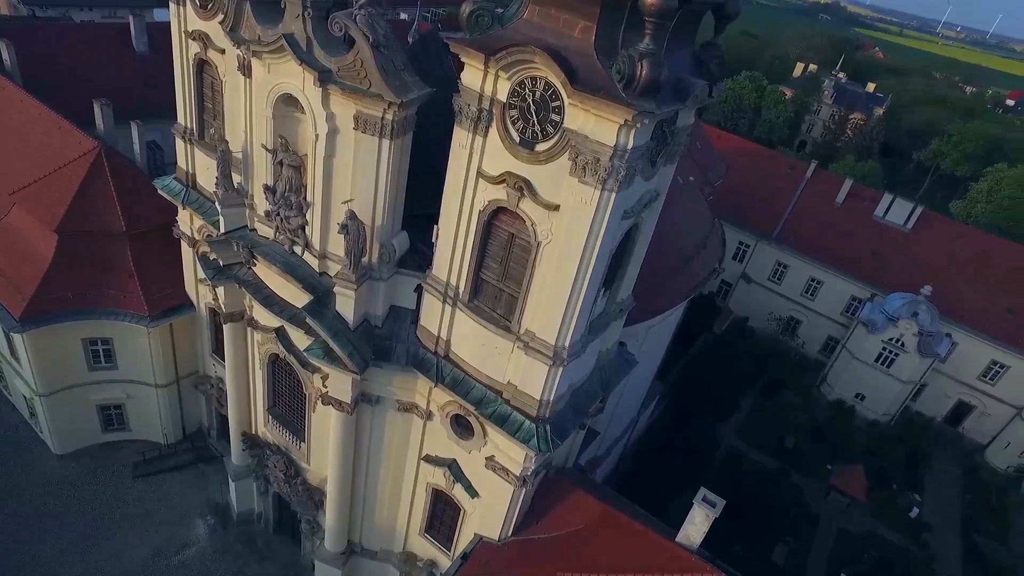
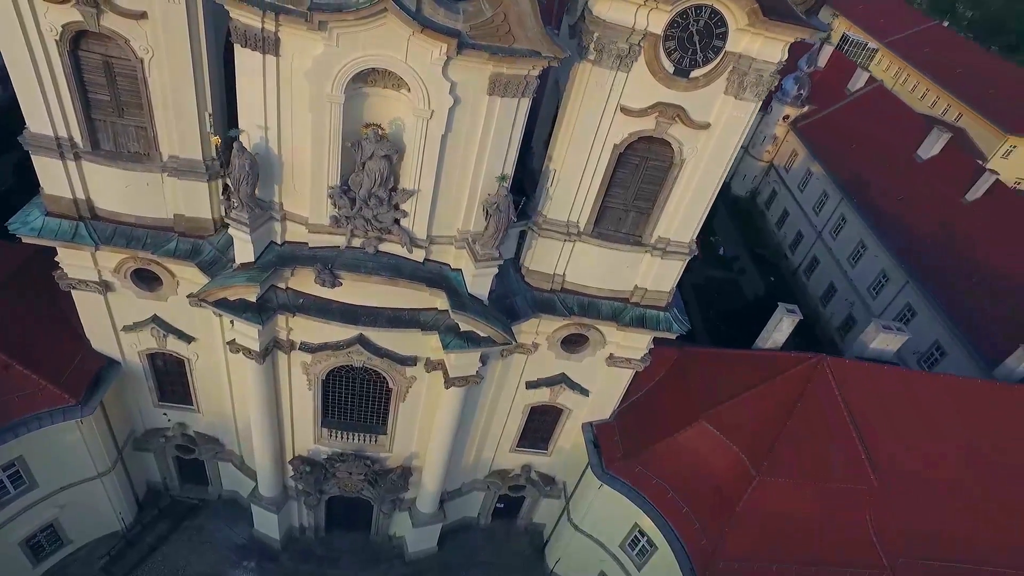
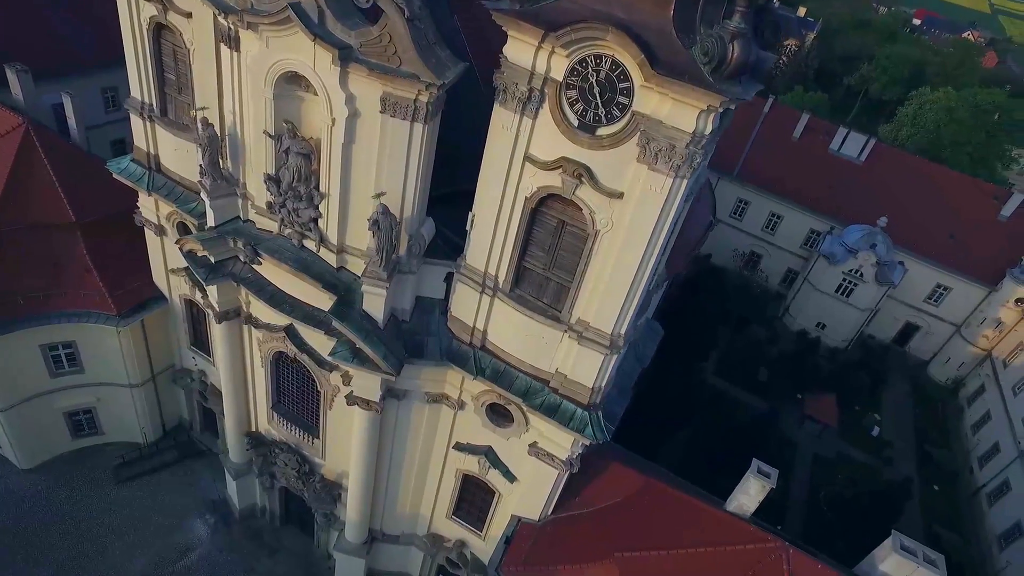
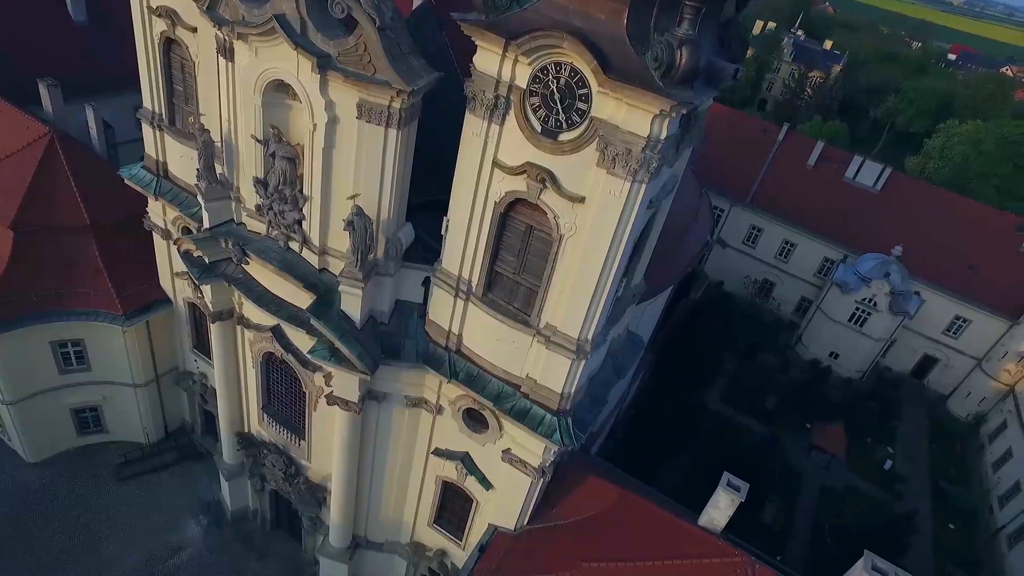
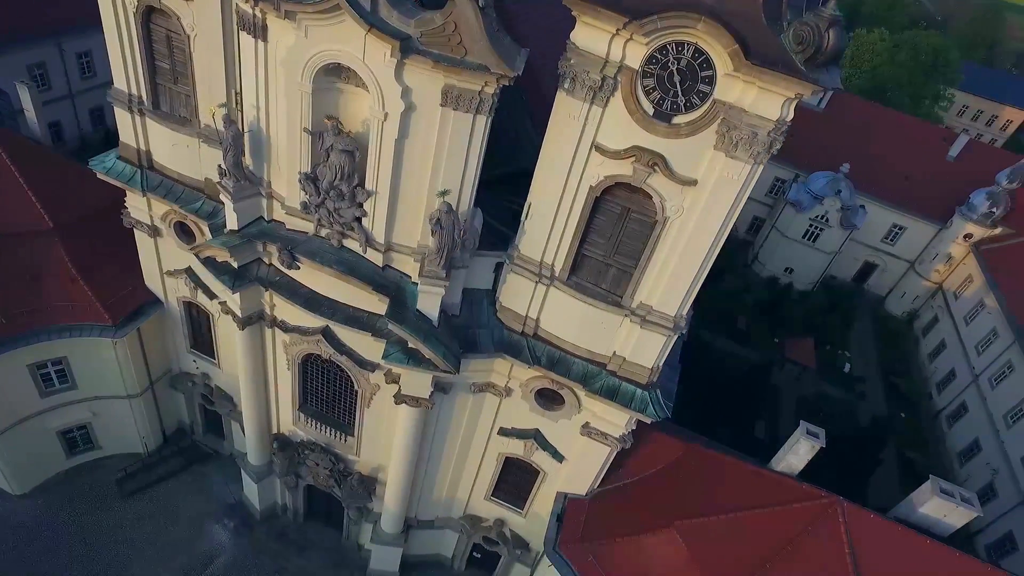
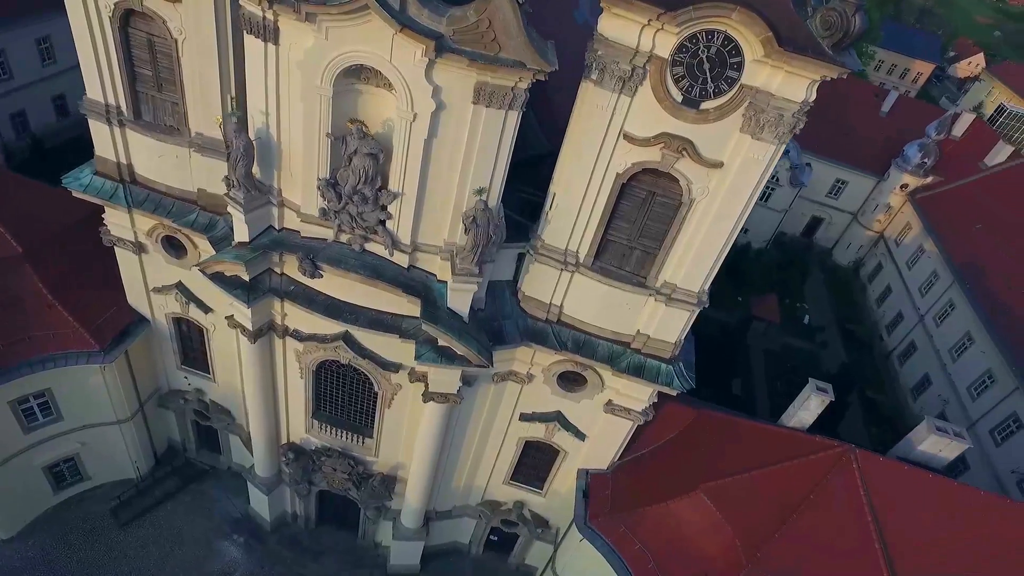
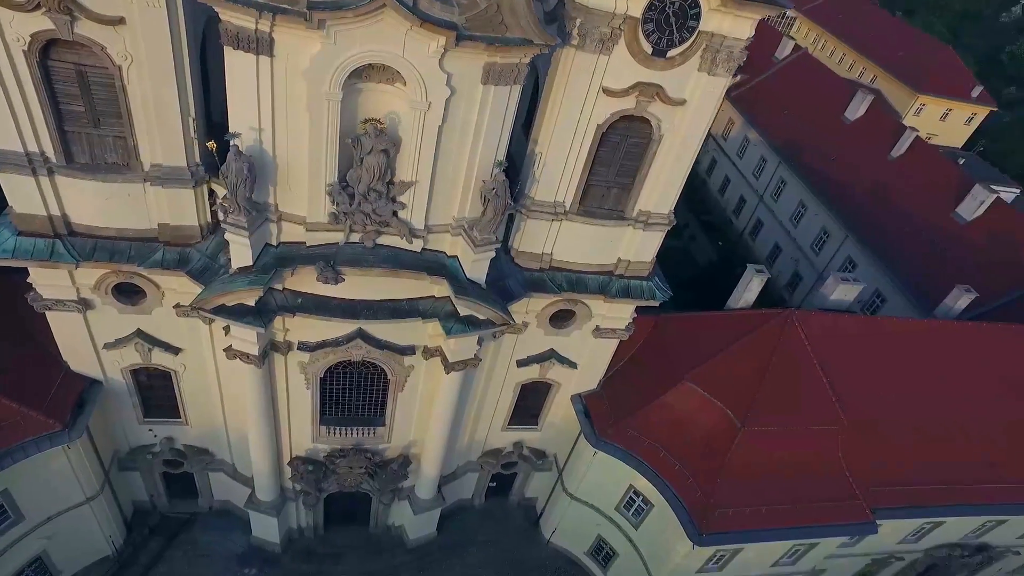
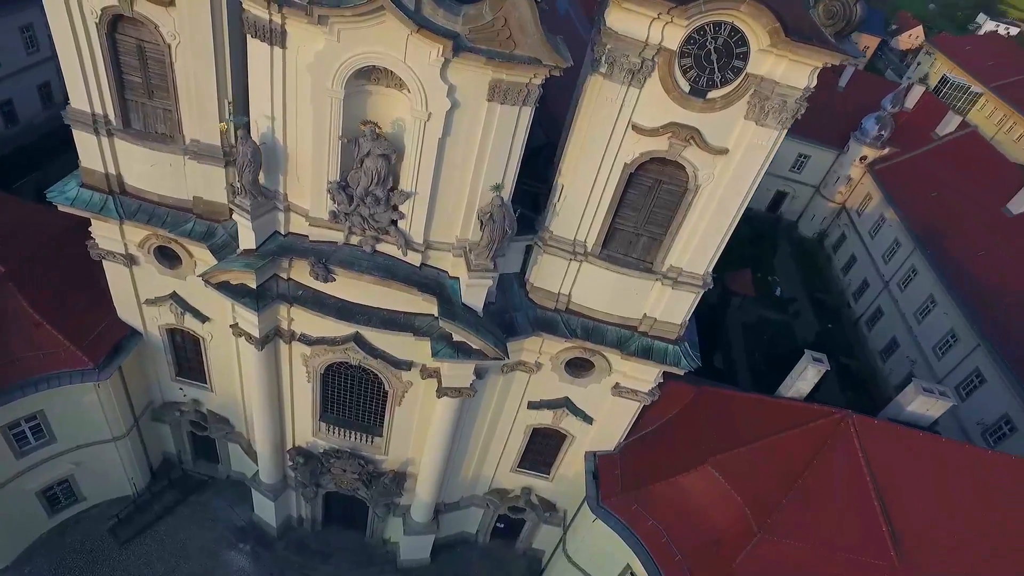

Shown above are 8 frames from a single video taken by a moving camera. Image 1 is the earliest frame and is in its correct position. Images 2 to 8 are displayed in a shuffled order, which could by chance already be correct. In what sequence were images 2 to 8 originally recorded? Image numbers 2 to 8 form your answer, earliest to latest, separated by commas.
4, 3, 5, 6, 8, 2, 7
